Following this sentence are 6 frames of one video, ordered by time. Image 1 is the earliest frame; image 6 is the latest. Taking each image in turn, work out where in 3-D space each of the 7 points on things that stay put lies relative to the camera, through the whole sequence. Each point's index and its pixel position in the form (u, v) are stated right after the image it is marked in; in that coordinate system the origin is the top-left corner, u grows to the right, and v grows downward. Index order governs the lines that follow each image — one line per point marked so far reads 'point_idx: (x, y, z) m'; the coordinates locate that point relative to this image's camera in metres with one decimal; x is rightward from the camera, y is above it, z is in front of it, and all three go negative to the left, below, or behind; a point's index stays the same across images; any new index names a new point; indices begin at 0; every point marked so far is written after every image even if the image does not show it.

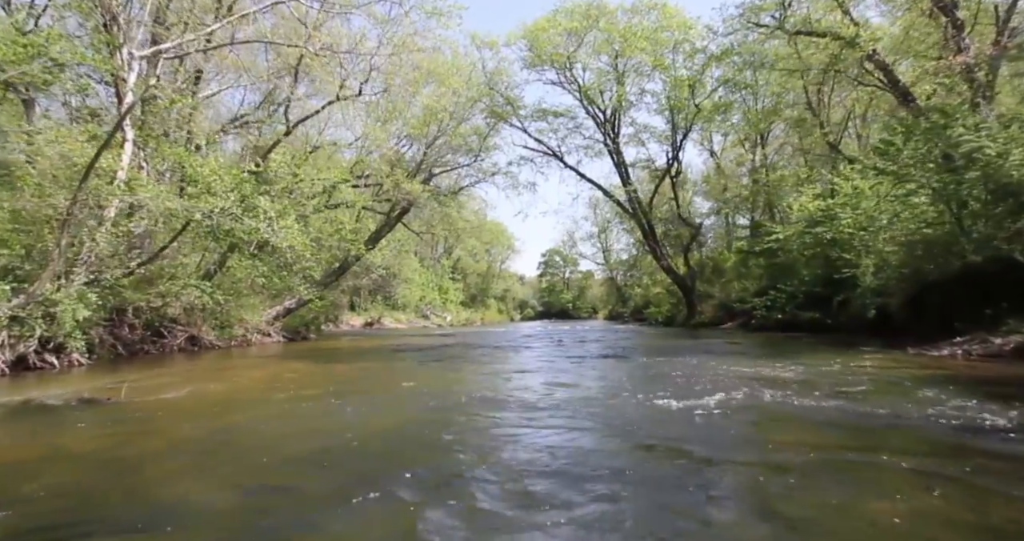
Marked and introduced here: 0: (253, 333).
0: (-8.0, -2.0, +18.0) m
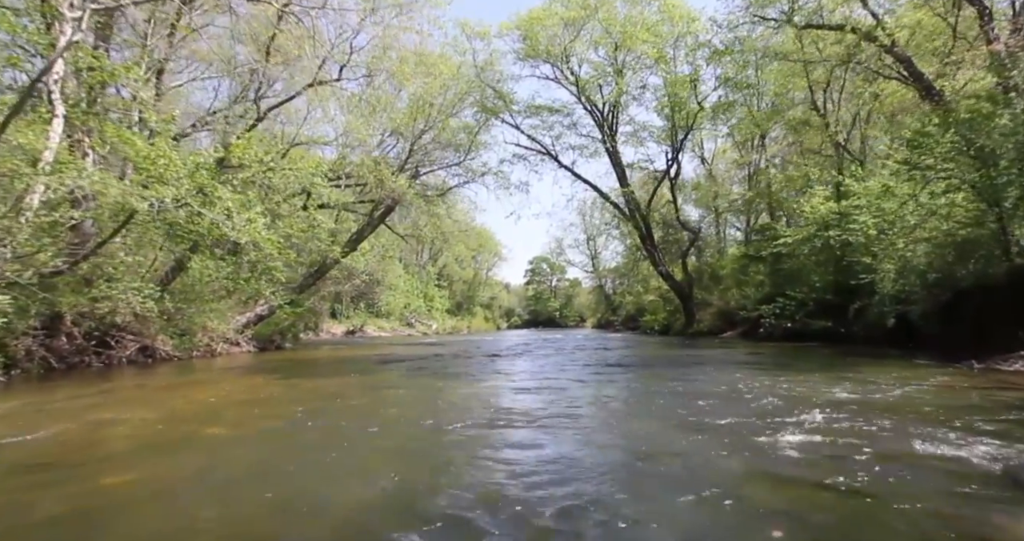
0: (-8.3, -2.0, +16.4) m
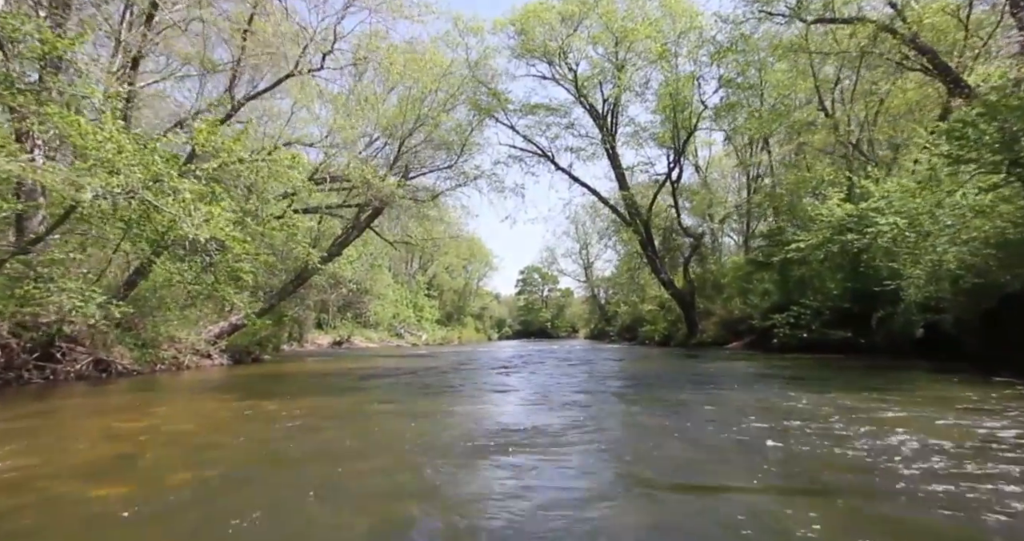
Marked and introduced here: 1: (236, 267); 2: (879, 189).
0: (-8.3, -2.2, +15.0) m
1: (-5.4, +0.1, +11.3) m
2: (+9.8, +2.2, +15.4) m
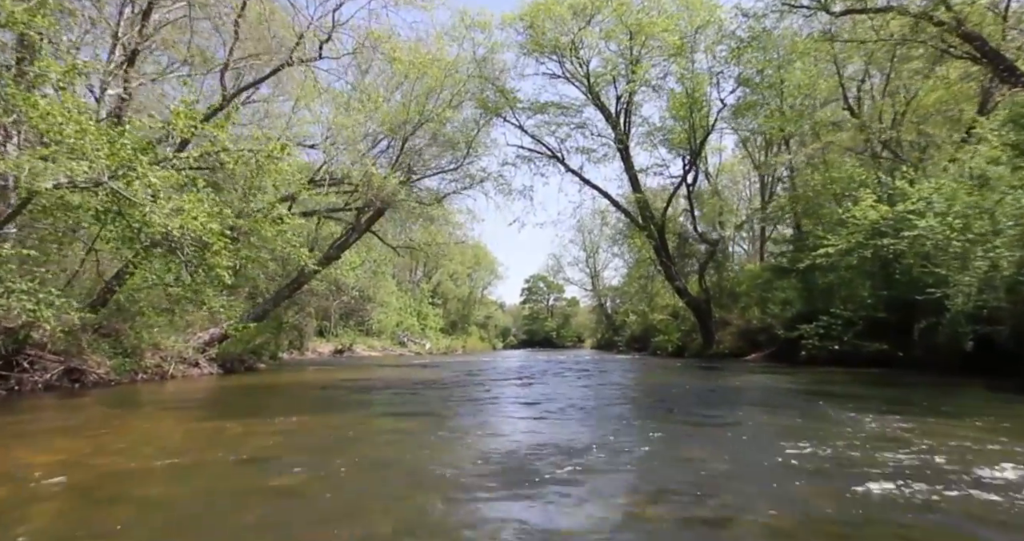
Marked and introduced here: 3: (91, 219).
0: (-8.1, -2.2, +13.9) m
1: (-5.2, 0.0, +10.3) m
2: (+10.0, +2.0, +14.3) m
3: (-6.2, +0.8, +8.6) m
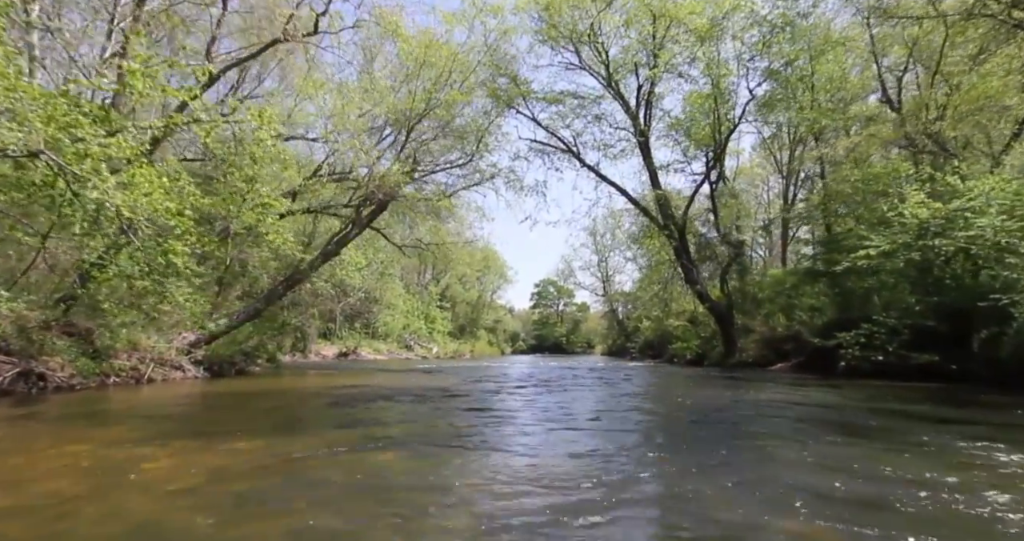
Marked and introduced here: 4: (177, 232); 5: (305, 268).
0: (-7.9, -2.1, +12.8) m
1: (-5.0, +0.2, +9.1) m
2: (+10.3, +1.9, +12.9) m
3: (-6.1, +0.9, +7.5) m
4: (-4.7, +0.5, +8.6) m
5: (-5.8, 0.0, +16.3) m
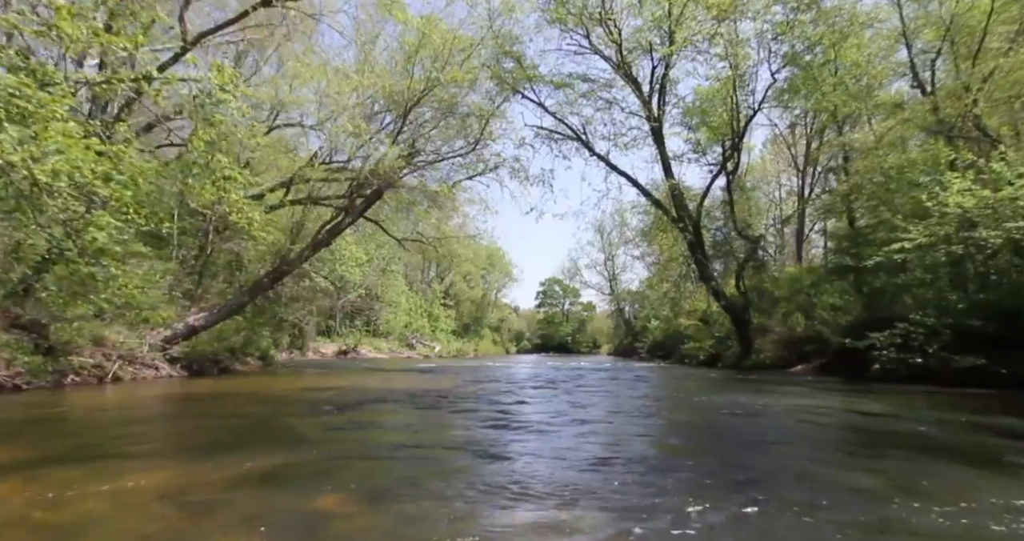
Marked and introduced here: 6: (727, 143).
0: (-7.8, -1.9, +11.7) m
1: (-5.0, +0.4, +8.0) m
2: (+10.4, +2.0, +11.7) m
3: (-6.0, +1.1, +6.4) m
4: (-4.7, +0.7, +7.5) m
5: (-5.7, +0.2, +15.2) m
6: (+7.2, +4.4, +19.5) m
